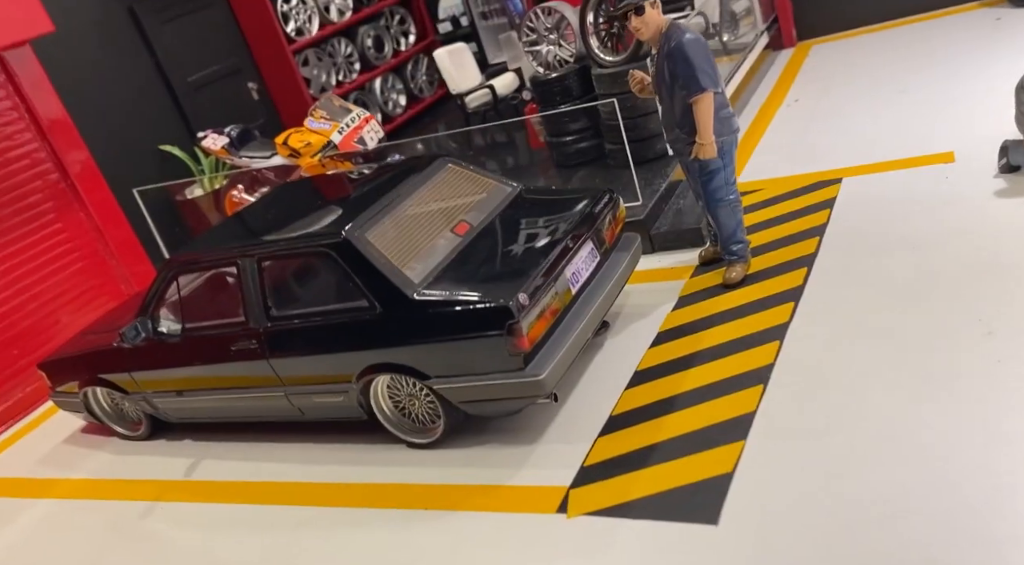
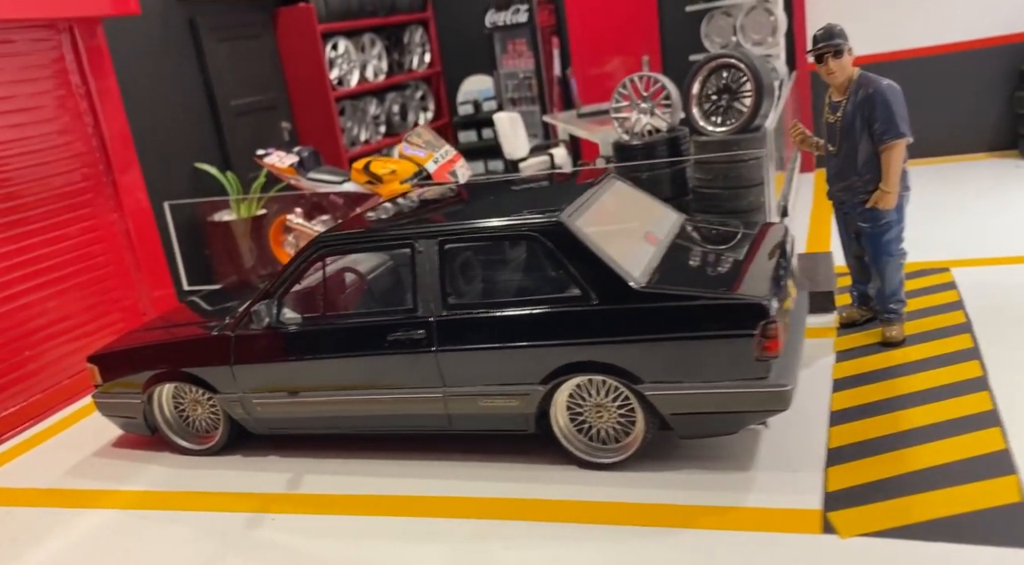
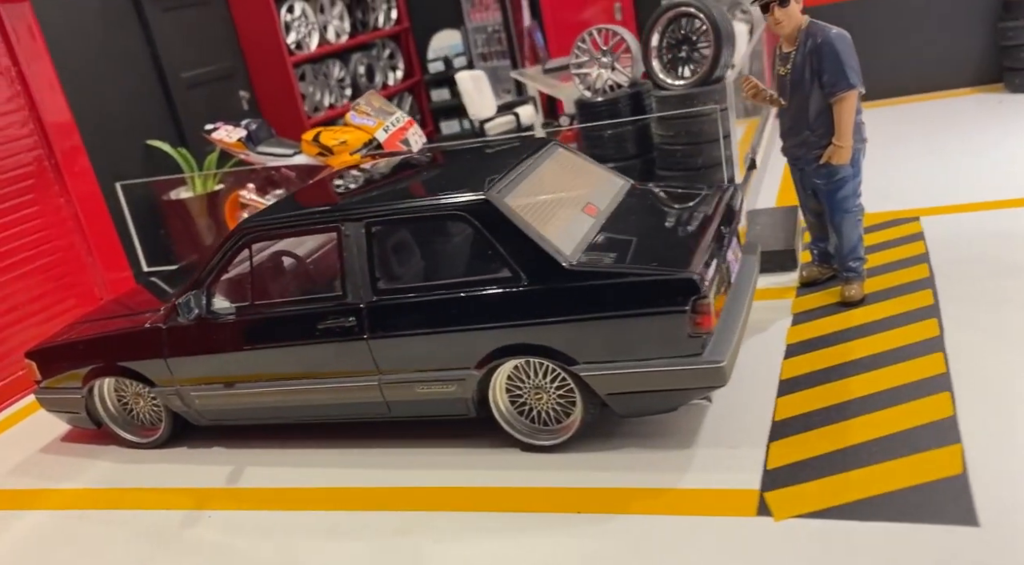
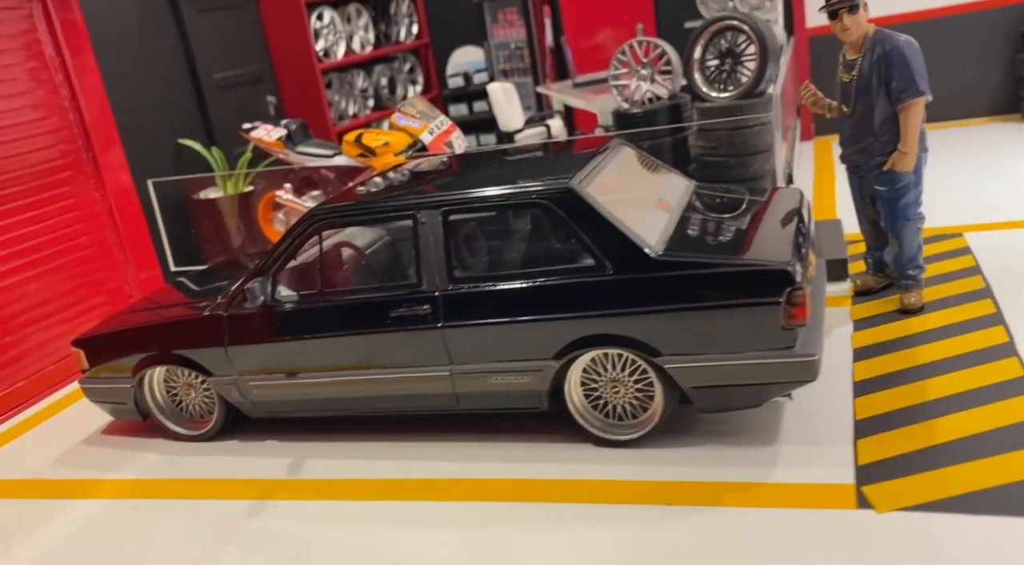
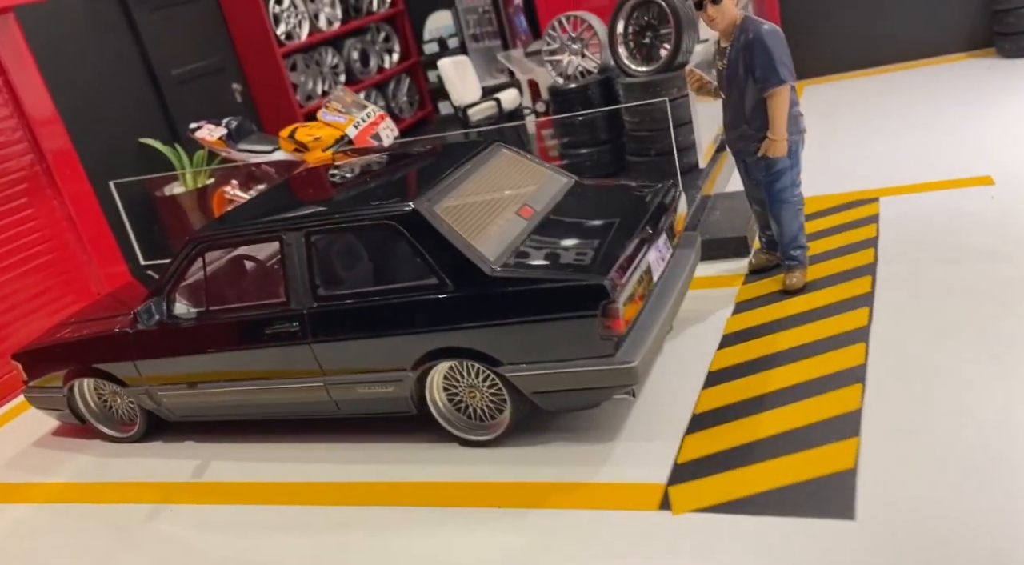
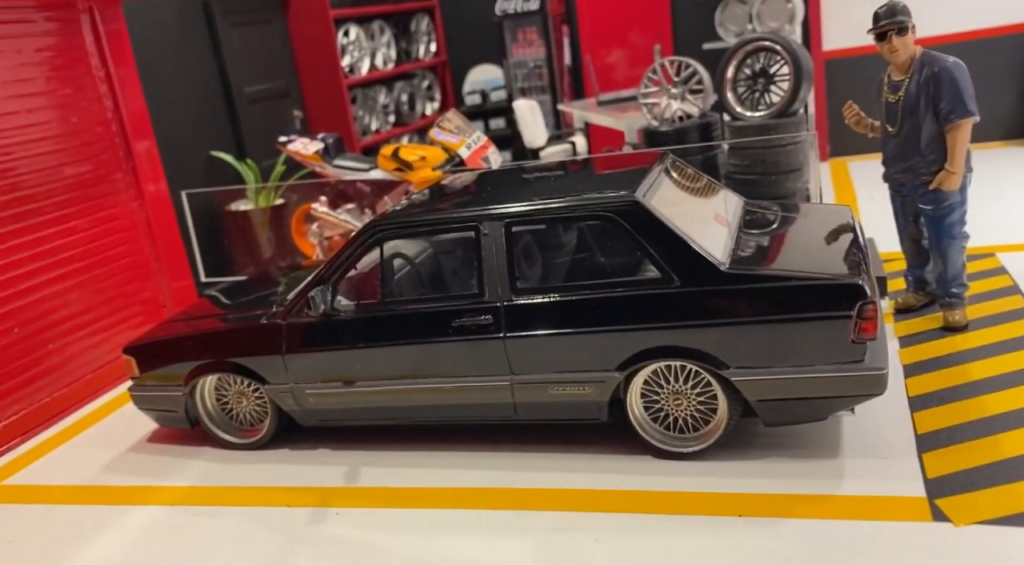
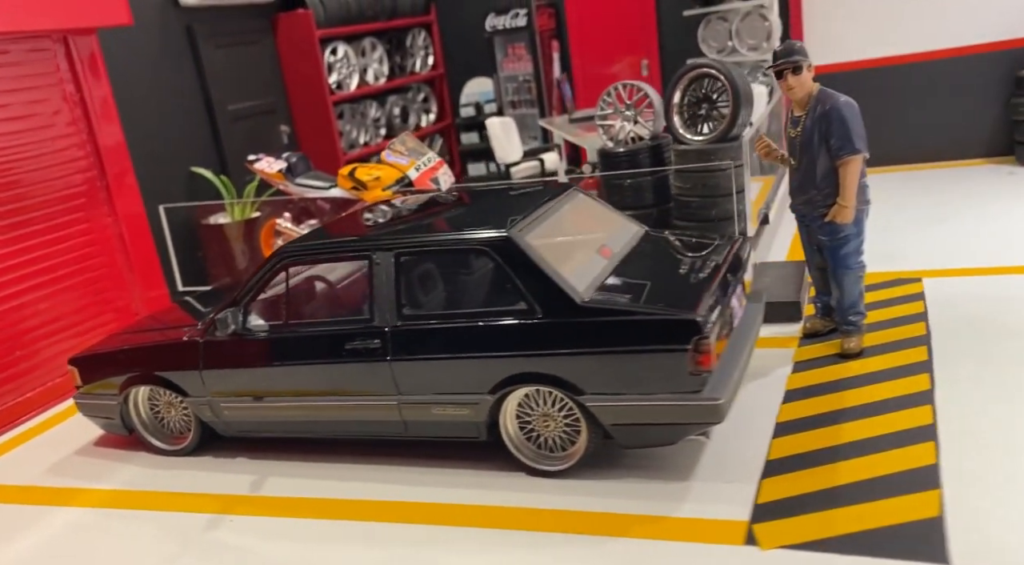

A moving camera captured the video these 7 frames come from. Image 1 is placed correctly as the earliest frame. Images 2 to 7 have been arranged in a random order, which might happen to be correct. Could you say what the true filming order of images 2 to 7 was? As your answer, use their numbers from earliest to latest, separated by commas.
5, 3, 4, 6, 2, 7
